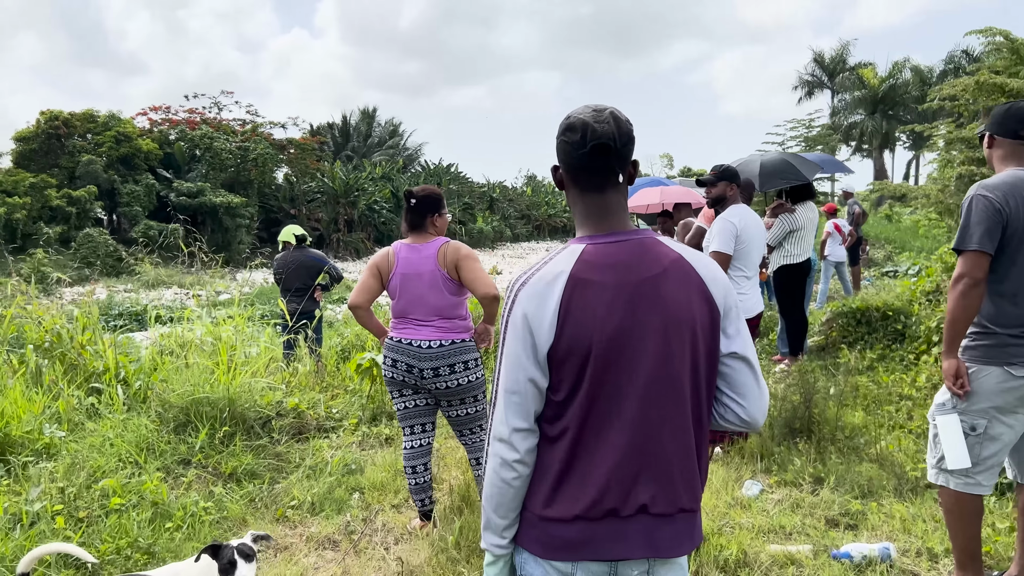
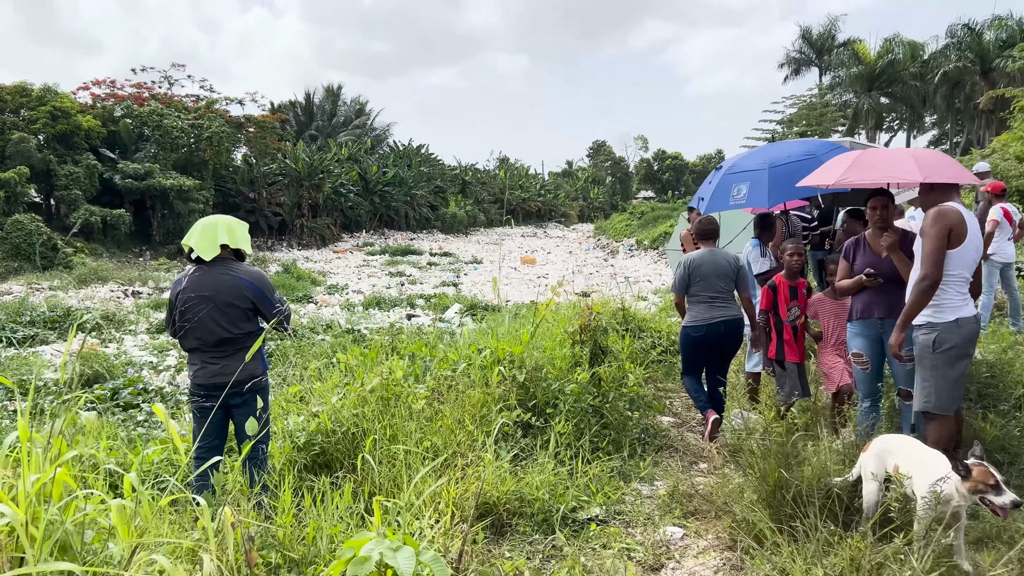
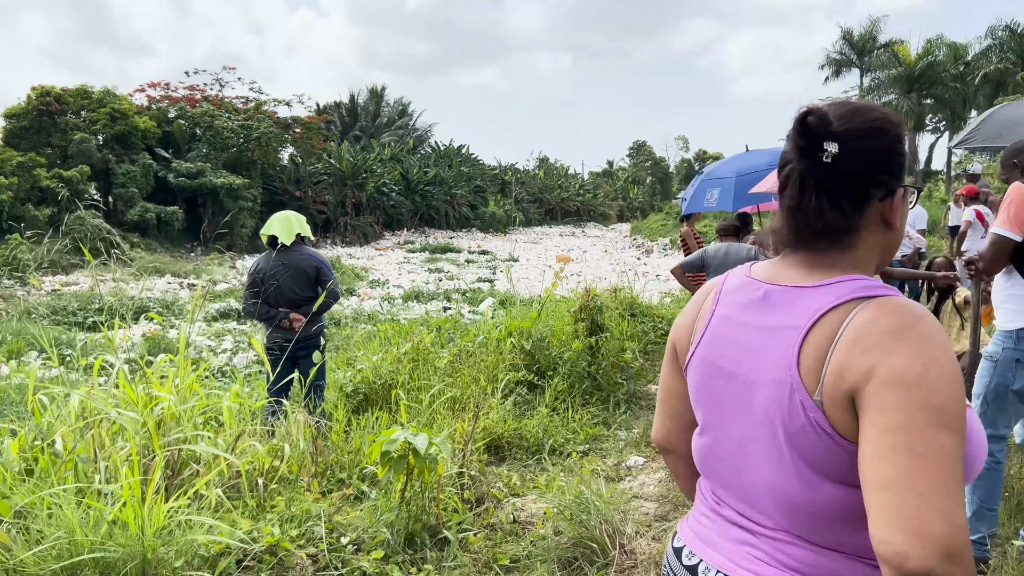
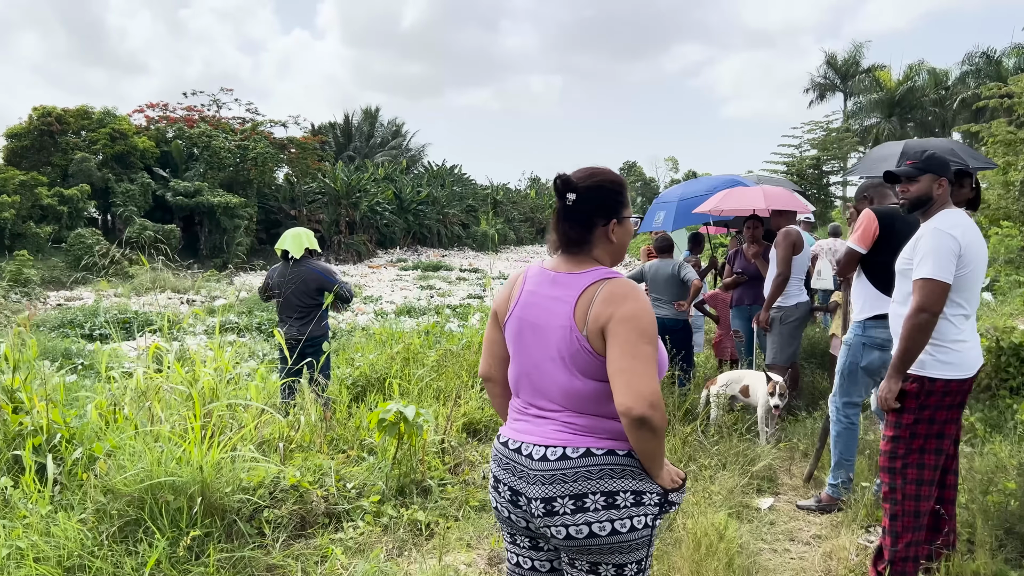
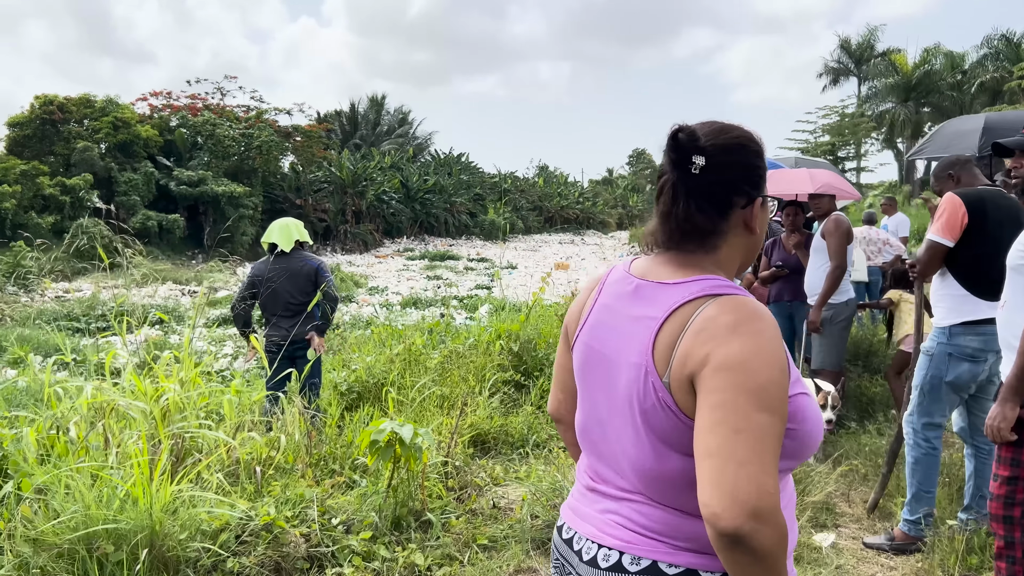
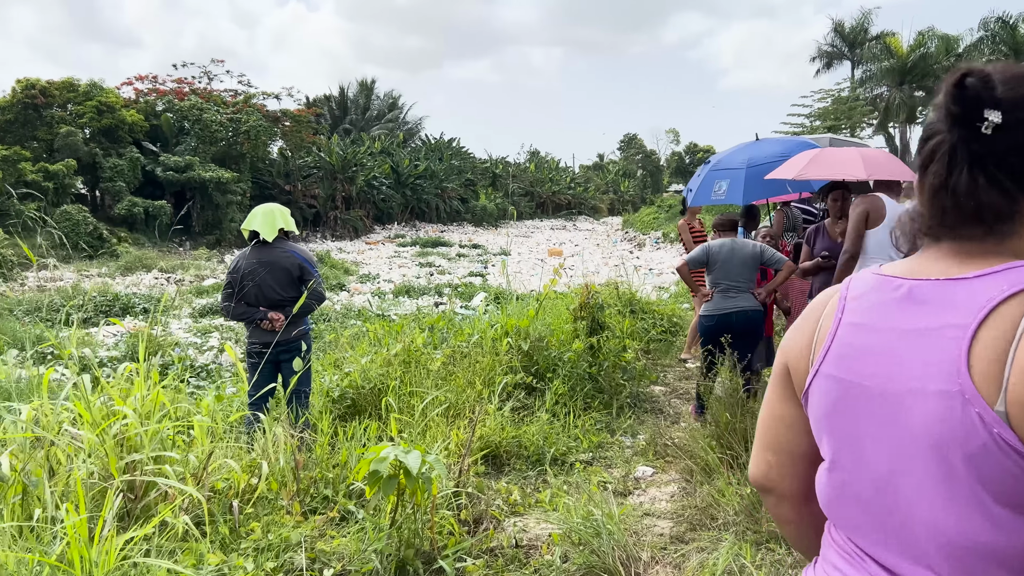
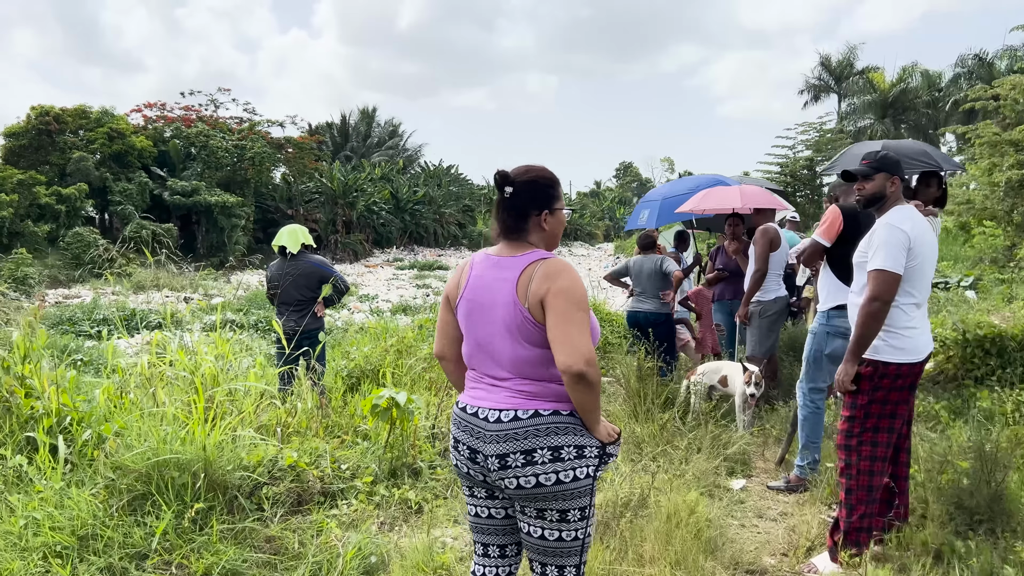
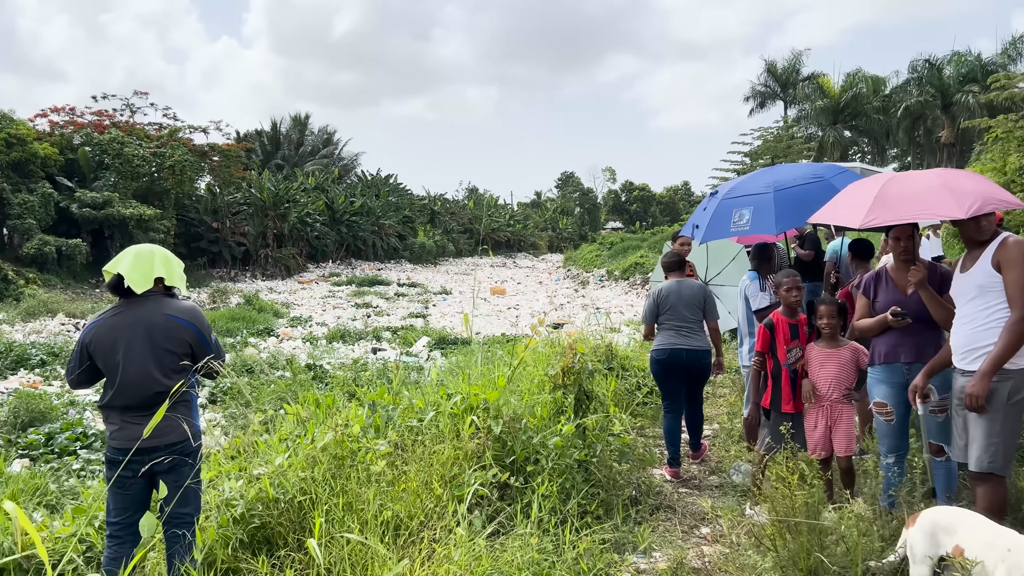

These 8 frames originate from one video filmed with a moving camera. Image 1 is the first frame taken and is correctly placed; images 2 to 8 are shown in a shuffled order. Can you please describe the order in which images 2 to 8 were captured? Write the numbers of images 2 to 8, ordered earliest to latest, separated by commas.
7, 4, 5, 3, 6, 2, 8
